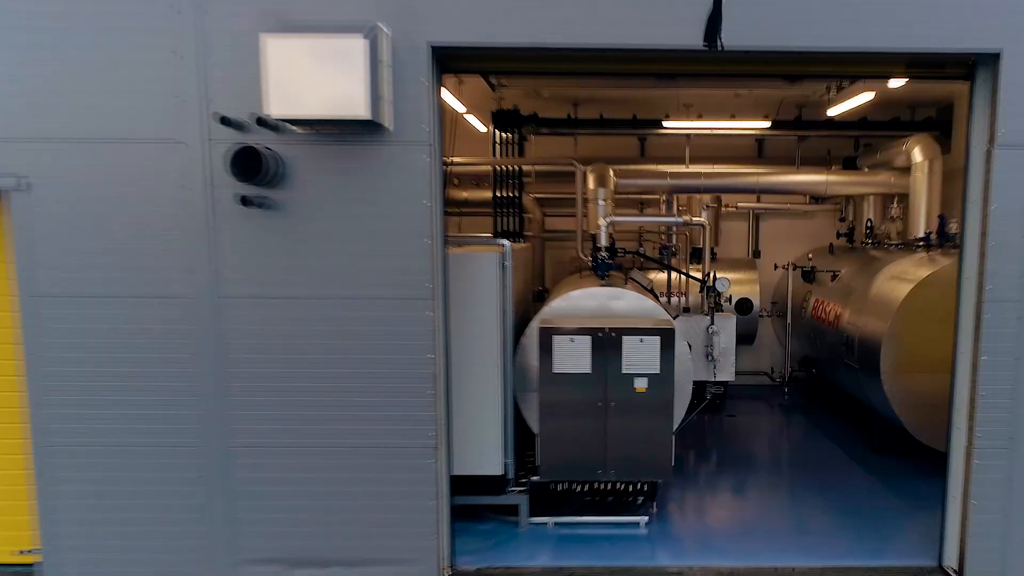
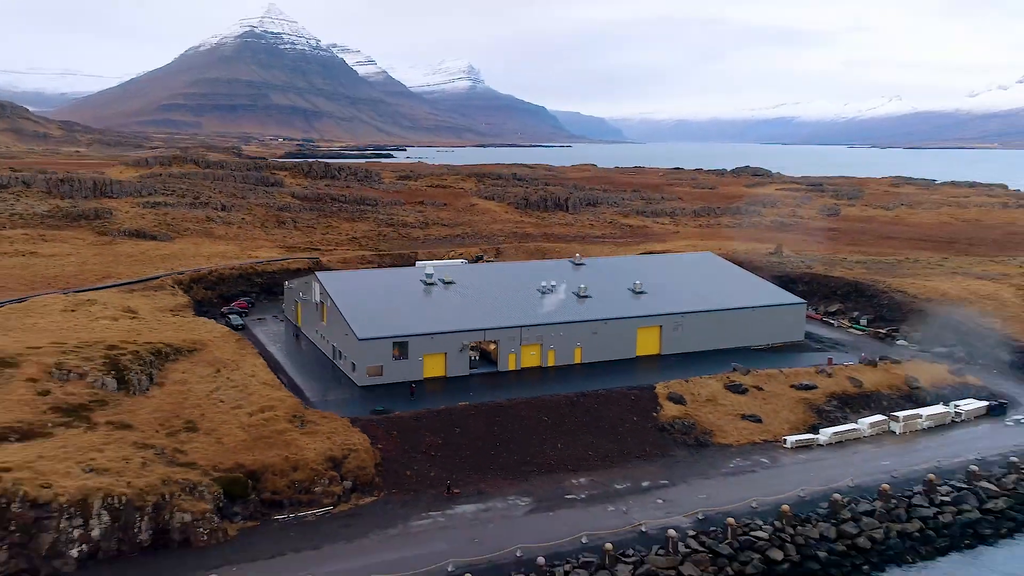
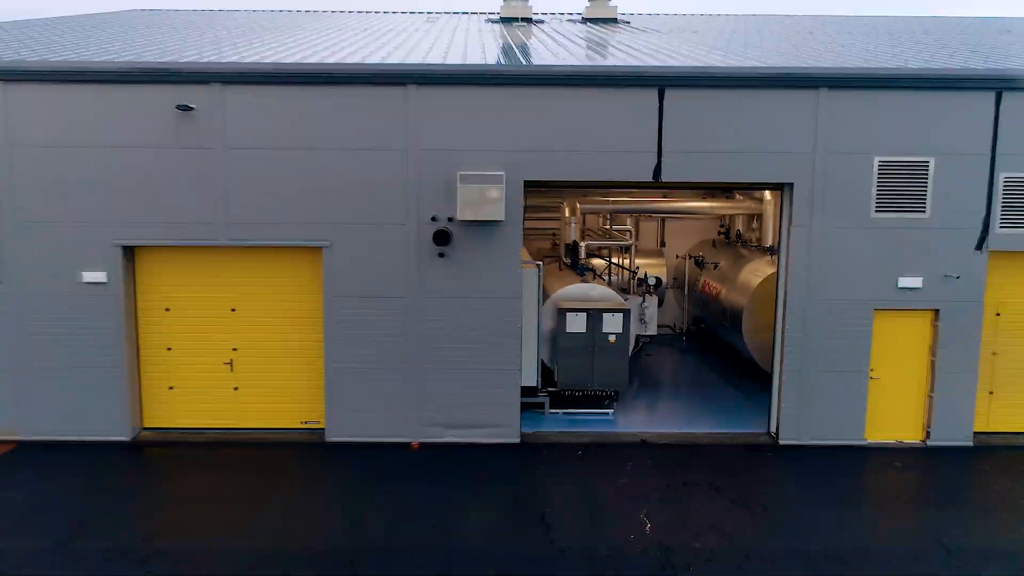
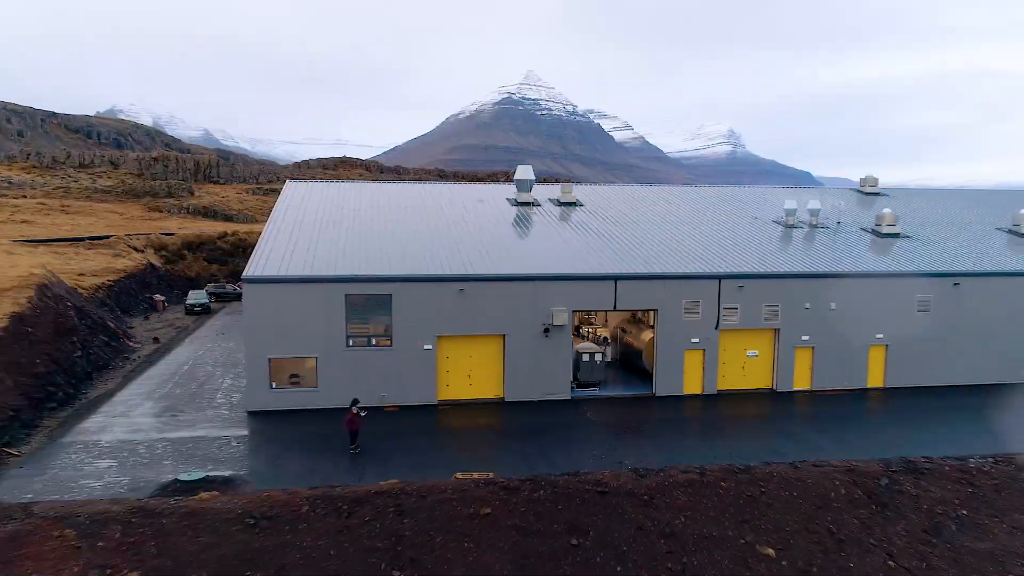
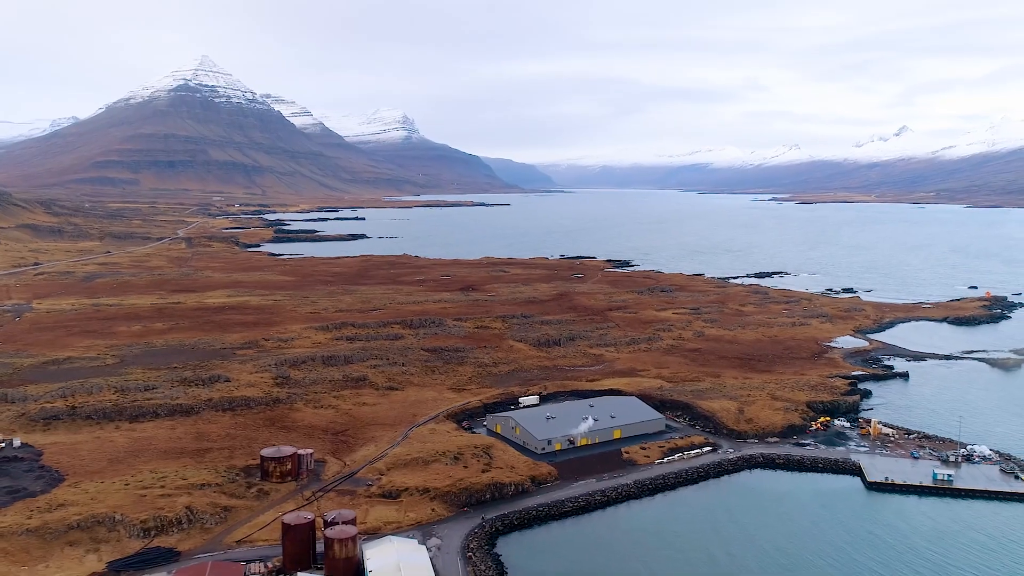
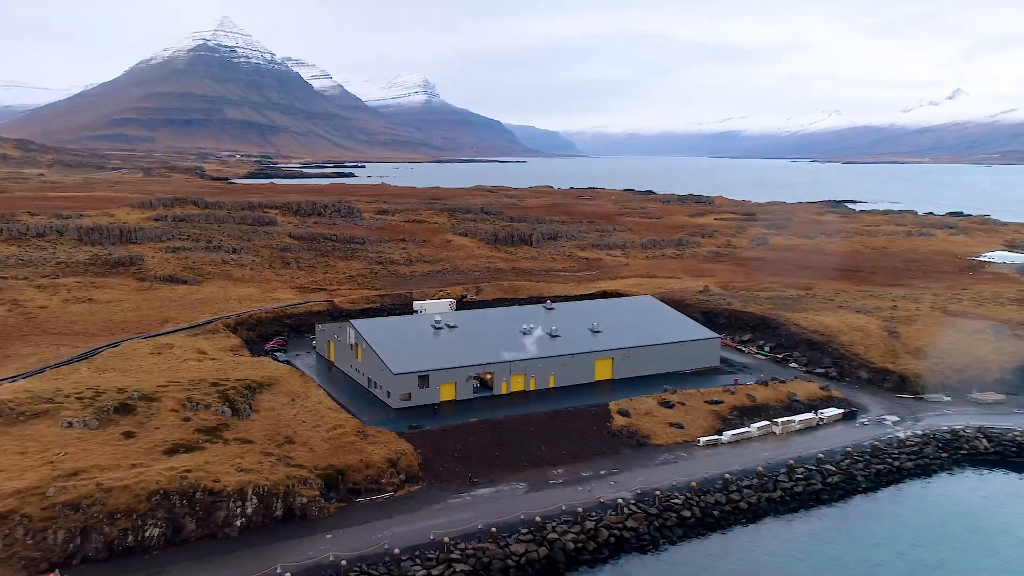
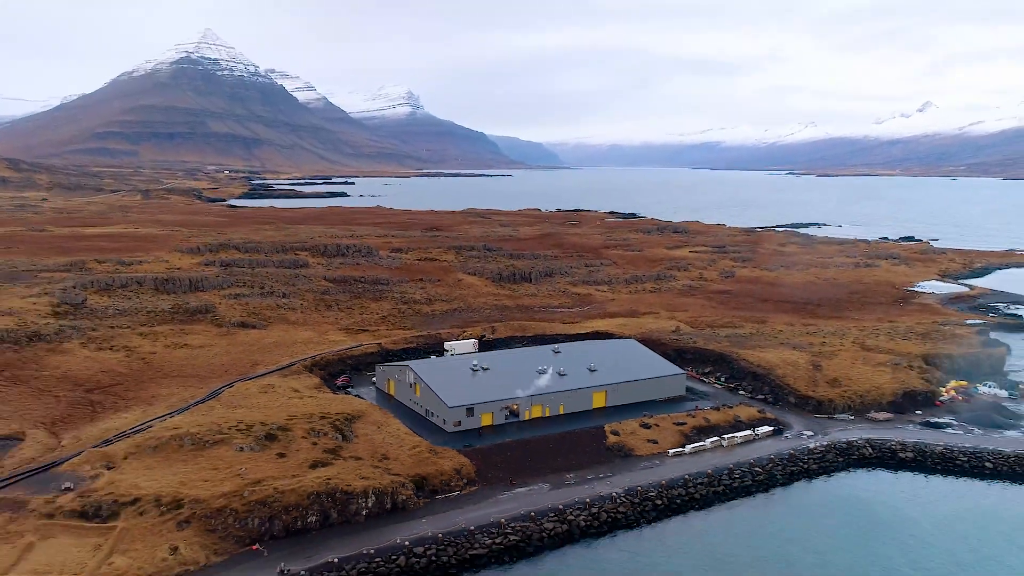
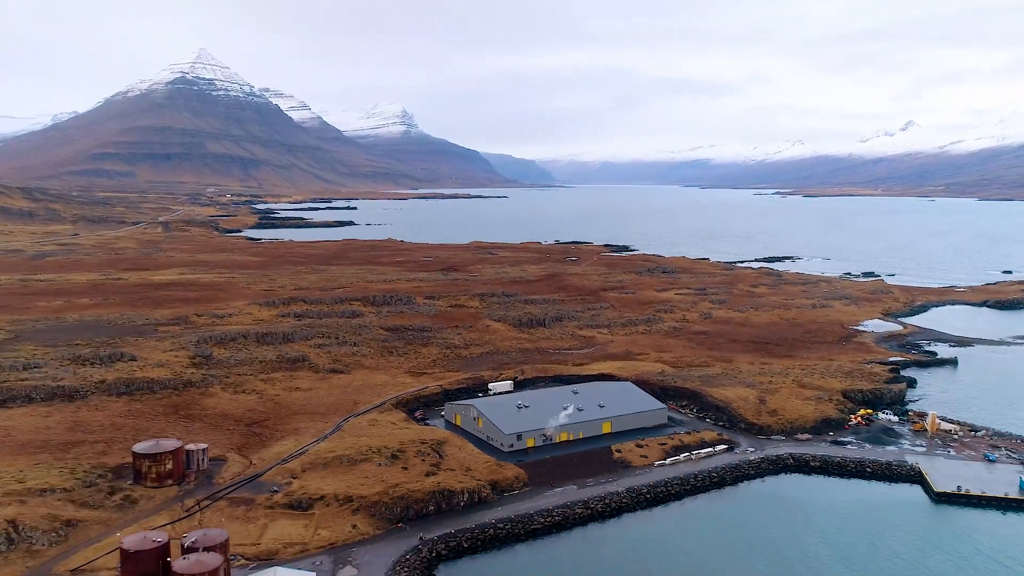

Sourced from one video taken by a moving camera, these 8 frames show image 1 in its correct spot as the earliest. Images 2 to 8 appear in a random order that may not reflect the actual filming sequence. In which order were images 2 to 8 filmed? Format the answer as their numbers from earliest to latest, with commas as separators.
3, 4, 2, 6, 7, 8, 5
